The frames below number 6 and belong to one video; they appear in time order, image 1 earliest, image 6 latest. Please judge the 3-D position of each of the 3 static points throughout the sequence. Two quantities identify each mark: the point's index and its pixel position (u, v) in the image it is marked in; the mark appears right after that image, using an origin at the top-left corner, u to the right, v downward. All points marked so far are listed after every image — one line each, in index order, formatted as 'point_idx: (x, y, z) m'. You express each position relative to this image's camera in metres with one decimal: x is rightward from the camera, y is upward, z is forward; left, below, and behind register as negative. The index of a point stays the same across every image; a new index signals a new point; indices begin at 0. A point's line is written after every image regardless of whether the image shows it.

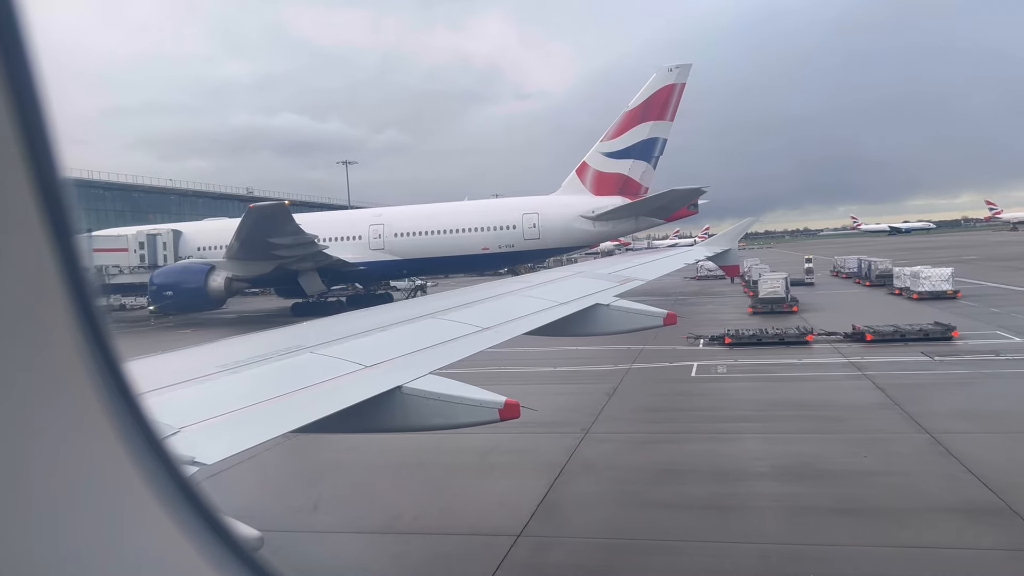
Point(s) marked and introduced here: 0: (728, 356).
0: (+3.8, -1.2, +11.3) m
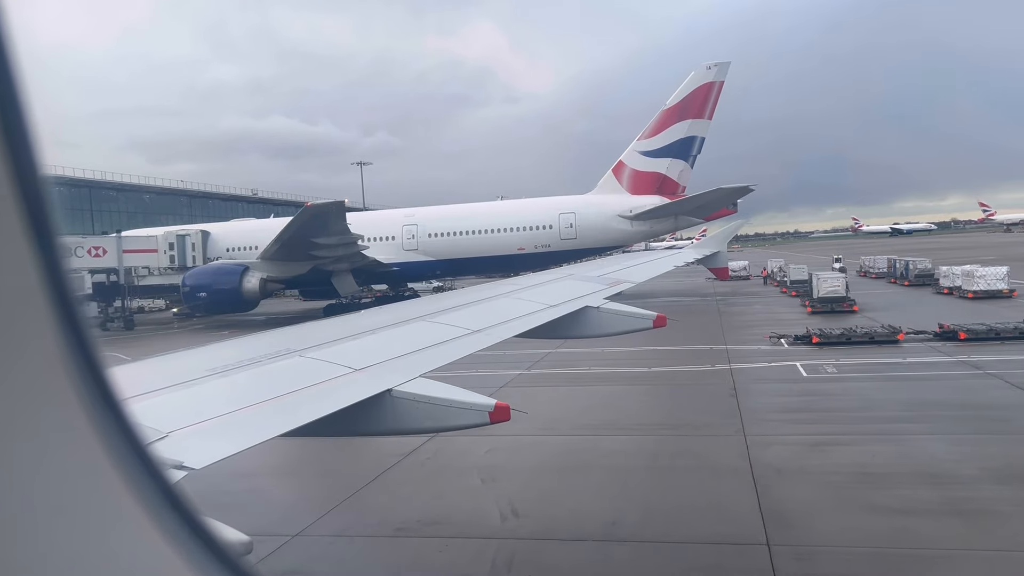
0: (+5.3, -1.2, +11.0) m
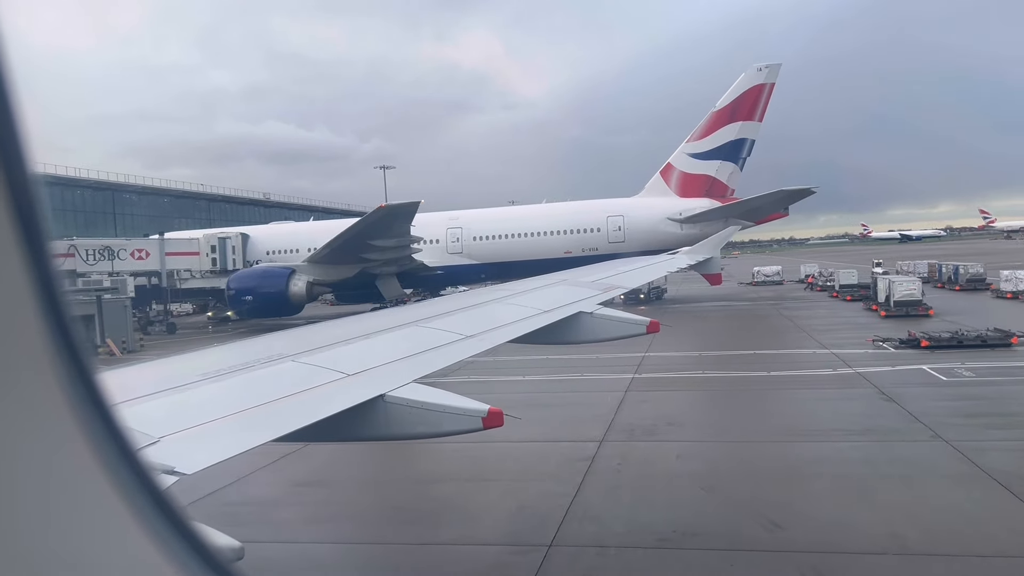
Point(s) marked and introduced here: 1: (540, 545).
0: (+7.2, -1.2, +10.7) m
1: (+0.2, -1.8, +4.5) m
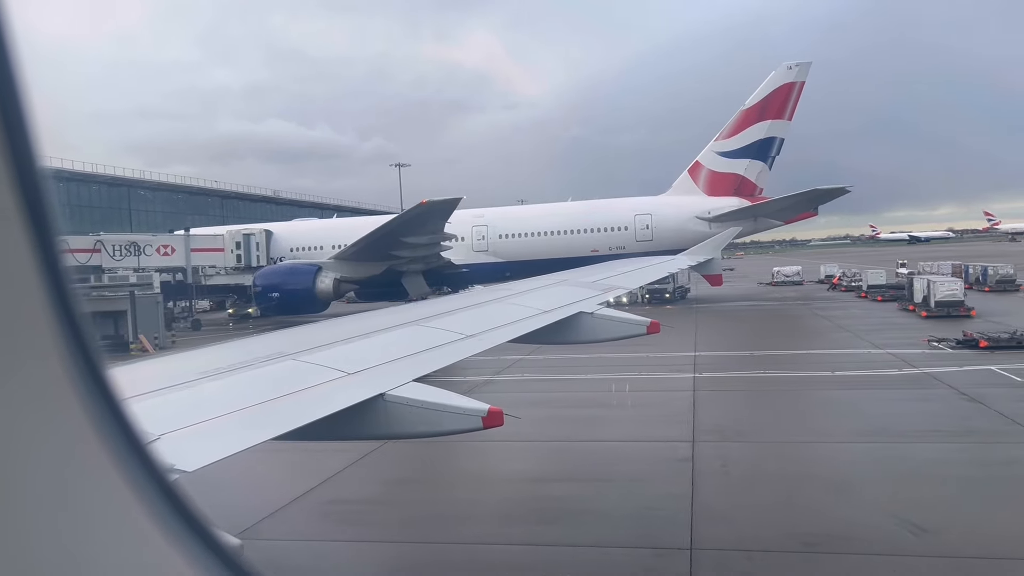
0: (+8.1, -1.2, +10.5) m
1: (+1.1, -1.8, +4.4) m
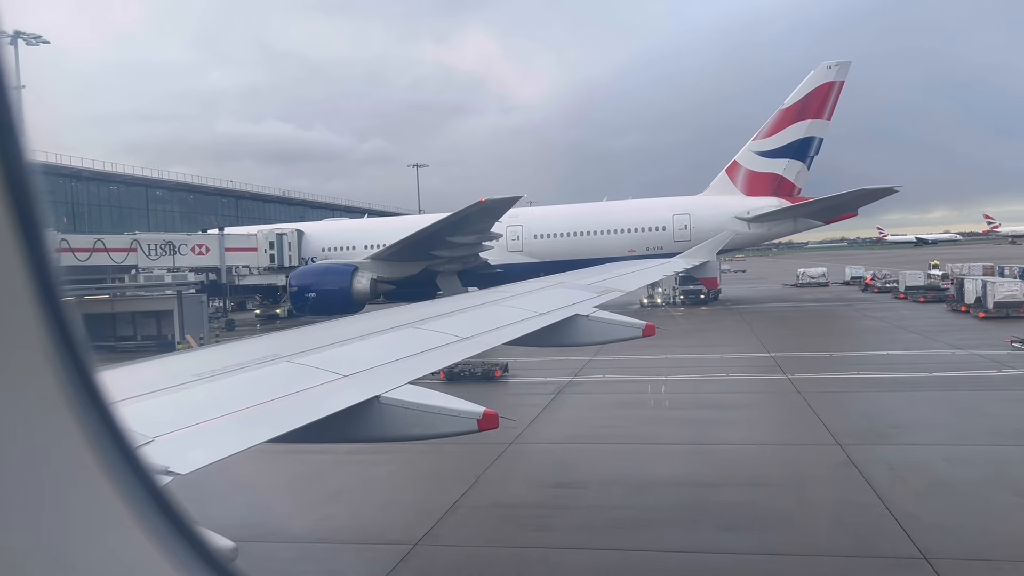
0: (+9.5, -1.2, +10.3) m
1: (+2.5, -1.7, +4.2) m
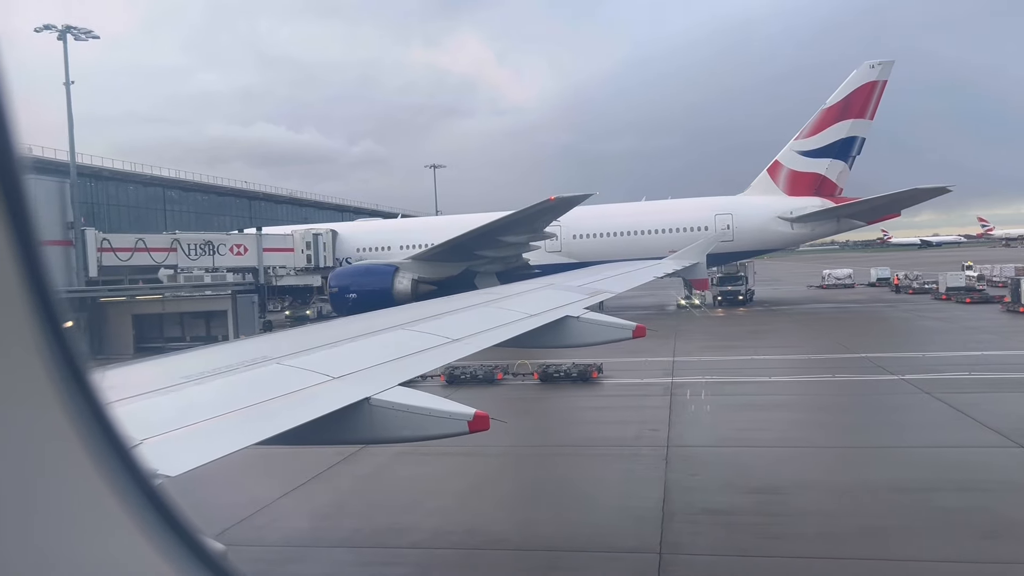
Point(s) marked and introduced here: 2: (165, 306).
0: (+11.1, -1.2, +10.2) m
1: (+4.2, -1.7, +3.9) m
2: (-9.4, -0.5, +17.4) m
